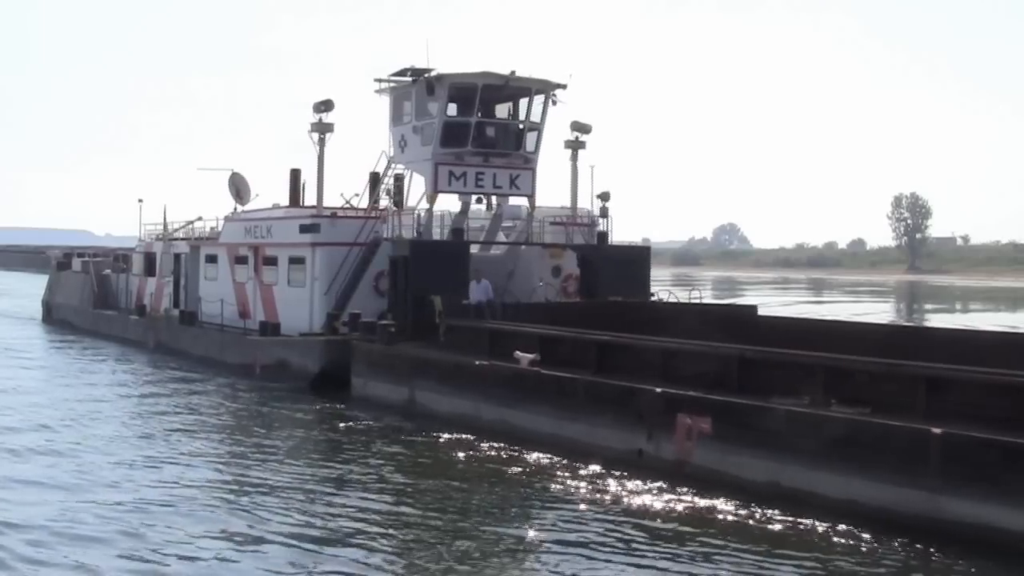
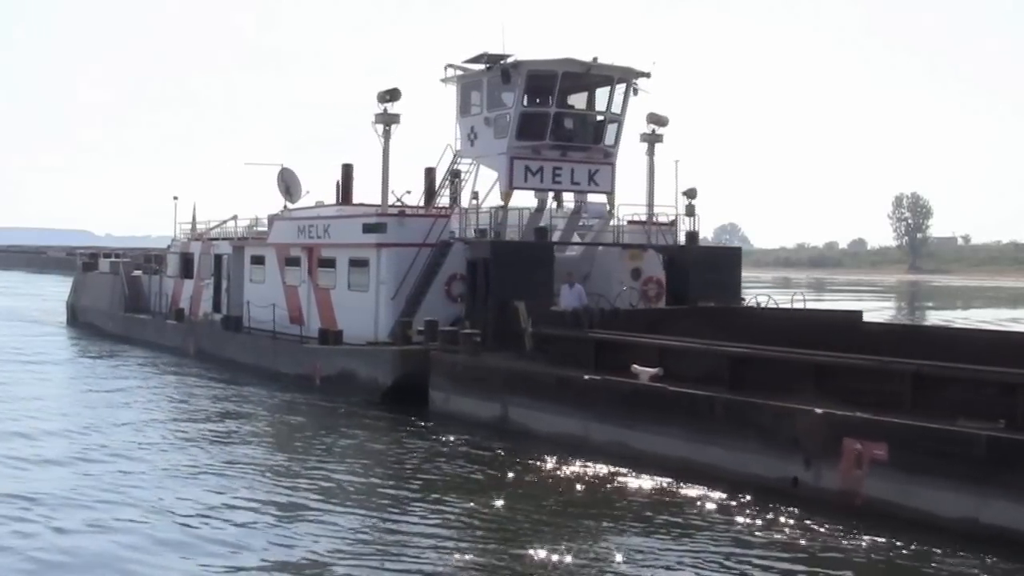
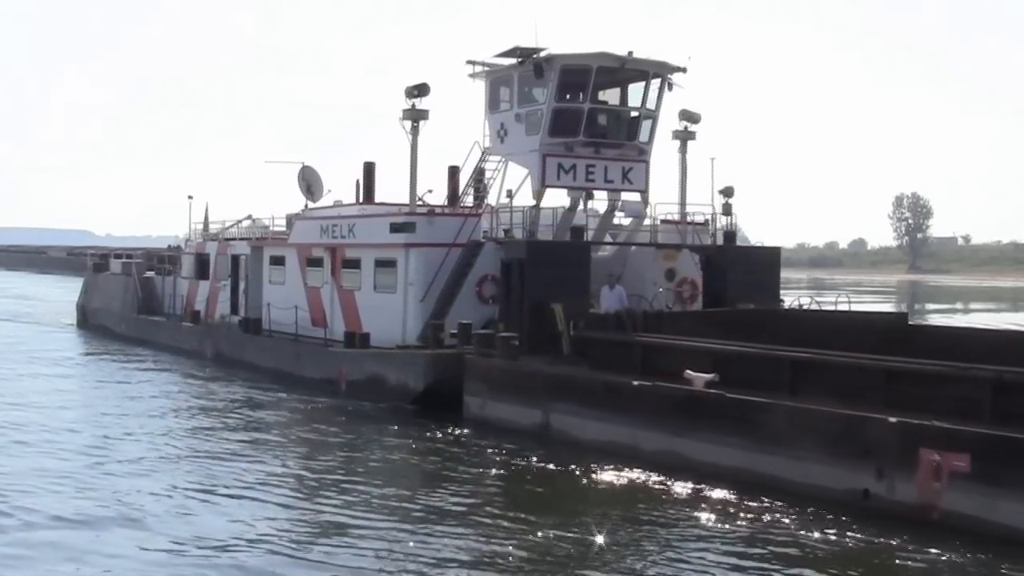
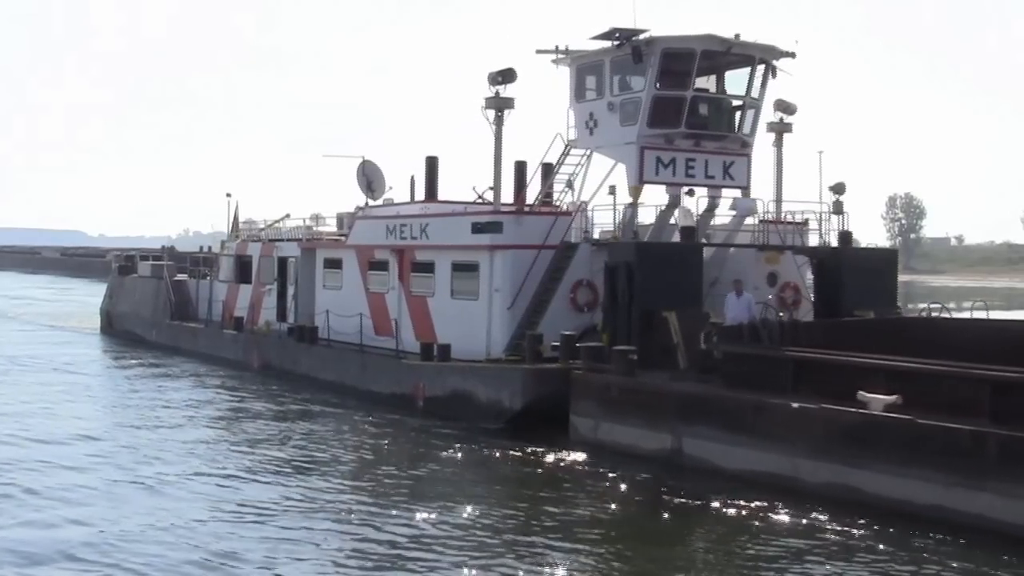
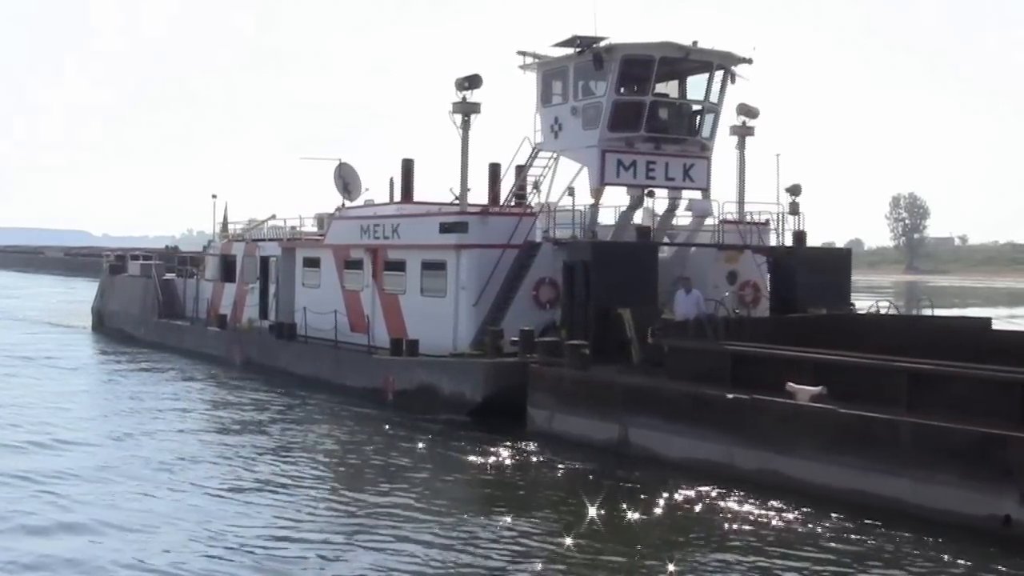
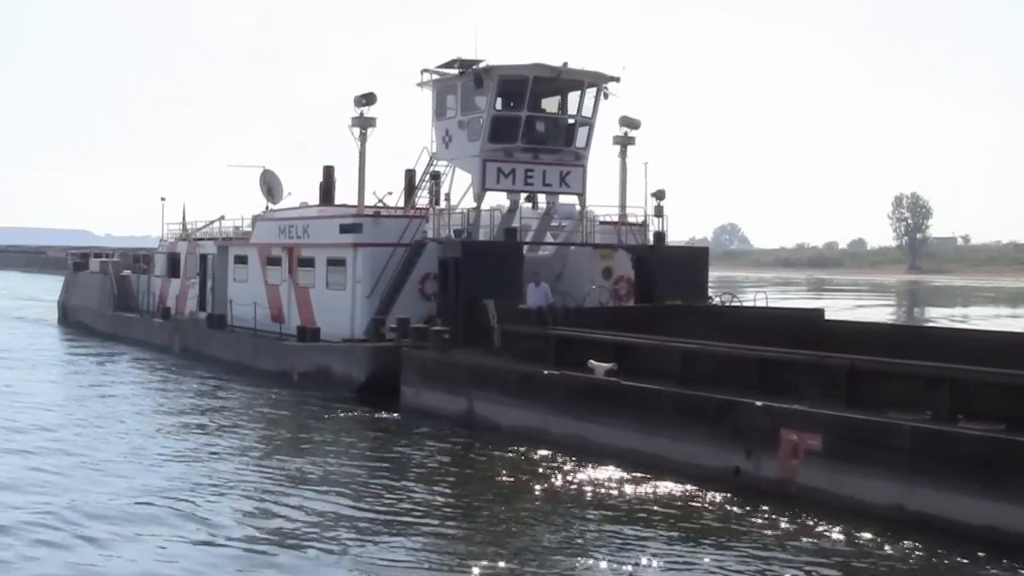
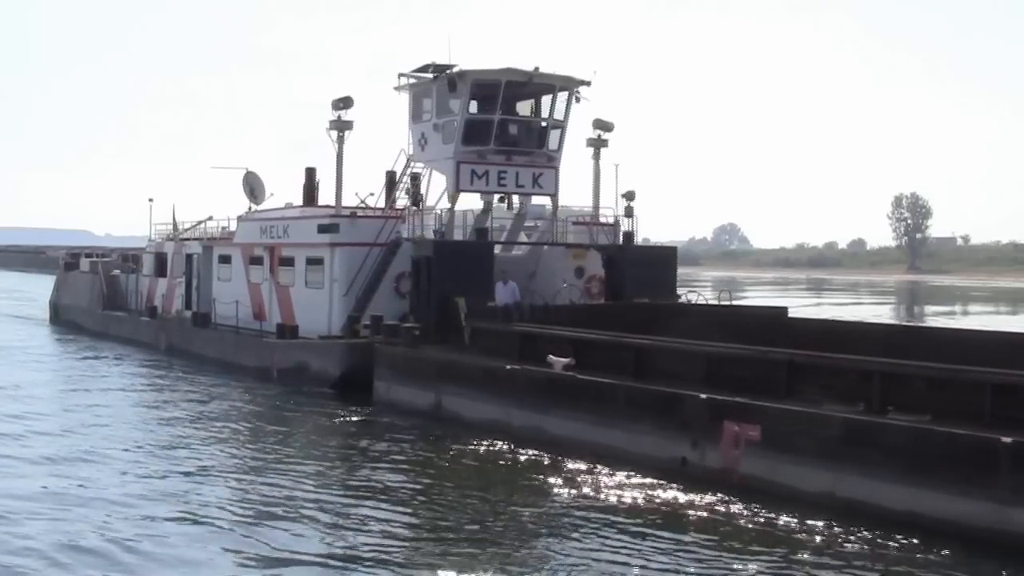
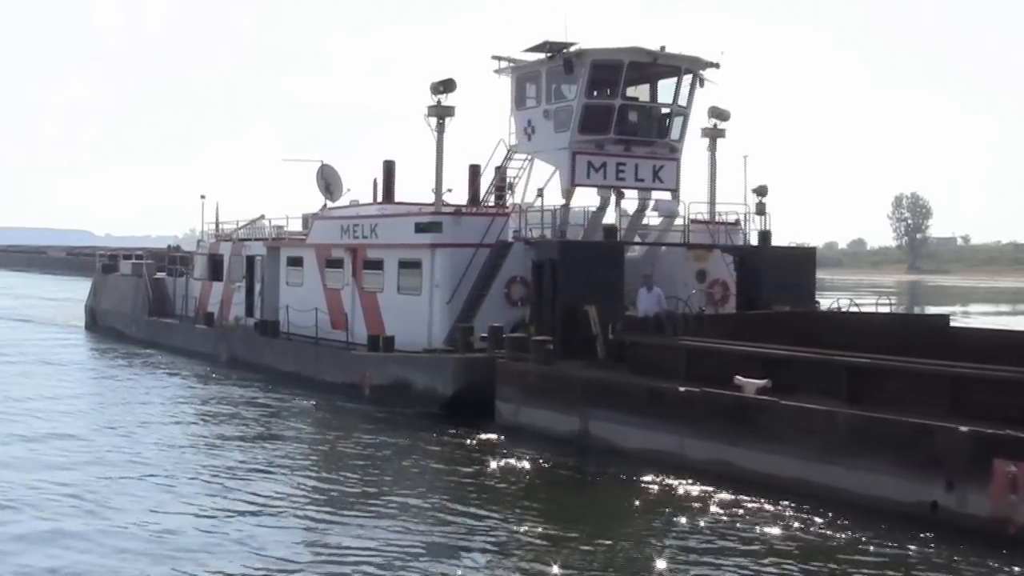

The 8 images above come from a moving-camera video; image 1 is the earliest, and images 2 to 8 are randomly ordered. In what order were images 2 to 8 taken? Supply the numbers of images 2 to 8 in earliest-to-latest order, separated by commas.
7, 6, 2, 3, 8, 5, 4
